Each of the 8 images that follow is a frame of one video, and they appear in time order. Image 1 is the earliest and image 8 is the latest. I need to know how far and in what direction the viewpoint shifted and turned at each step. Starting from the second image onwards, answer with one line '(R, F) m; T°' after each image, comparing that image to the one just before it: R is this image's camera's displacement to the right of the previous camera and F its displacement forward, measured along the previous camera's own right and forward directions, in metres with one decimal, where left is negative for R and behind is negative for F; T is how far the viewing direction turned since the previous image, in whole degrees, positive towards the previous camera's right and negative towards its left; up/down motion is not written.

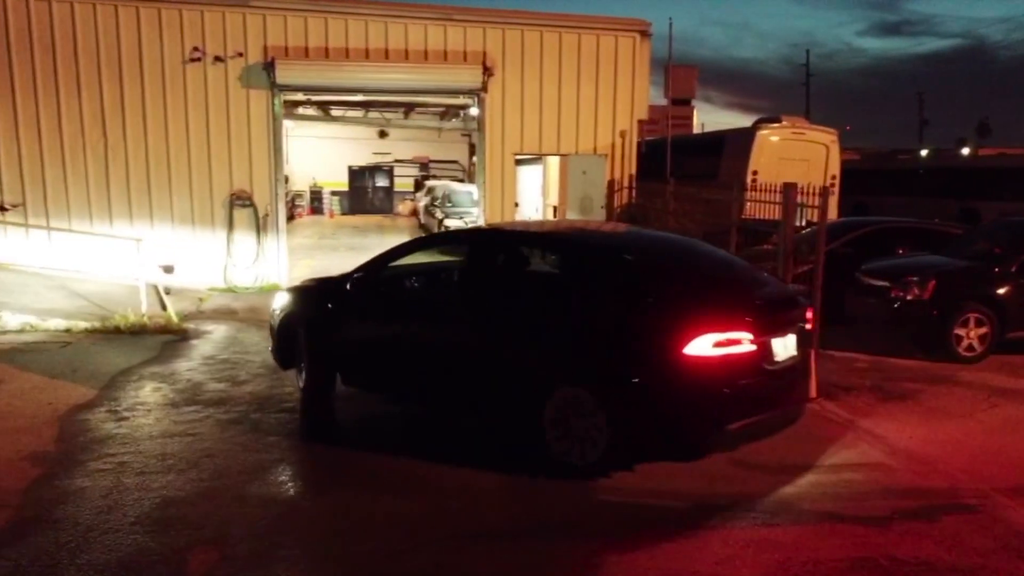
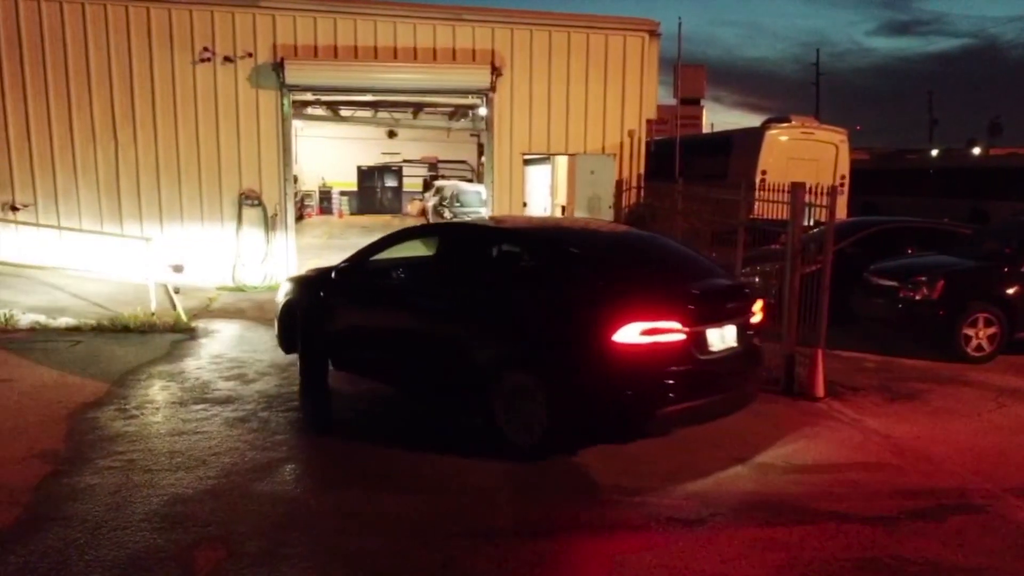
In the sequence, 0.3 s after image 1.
(0.0, 0.0) m; -1°
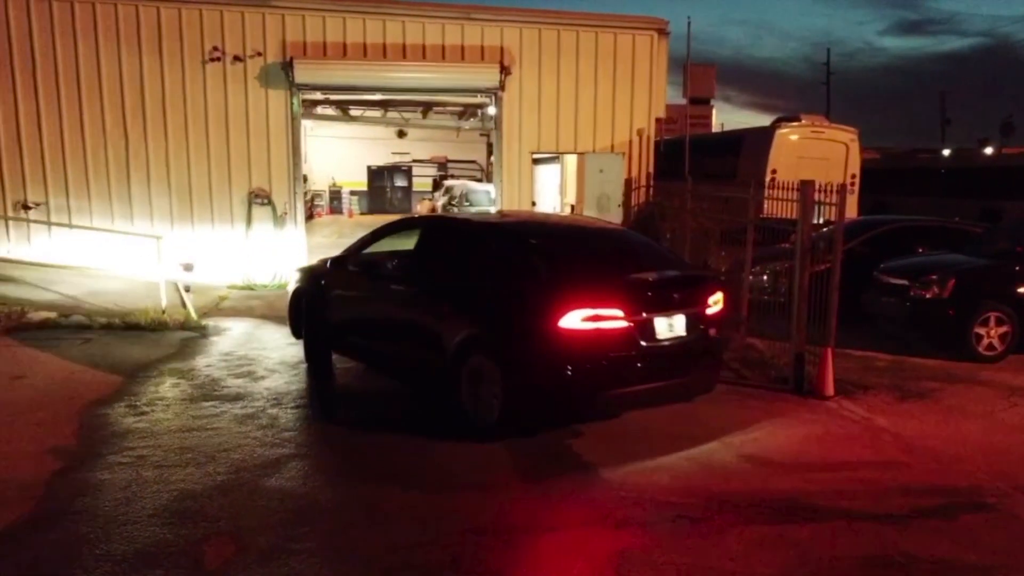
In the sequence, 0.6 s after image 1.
(0.0, 0.0) m; -1°
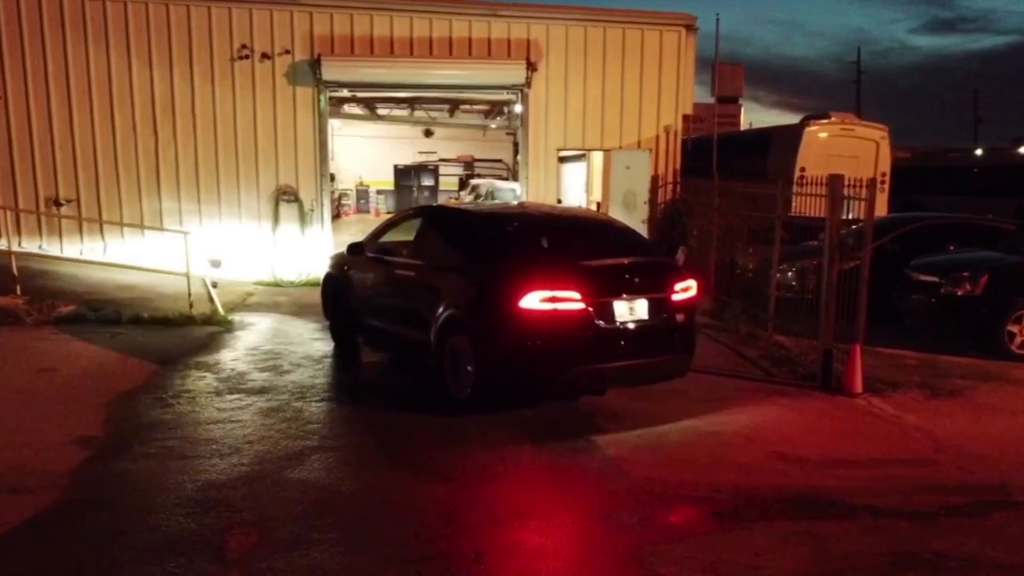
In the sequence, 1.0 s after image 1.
(0.0, 0.0) m; -2°
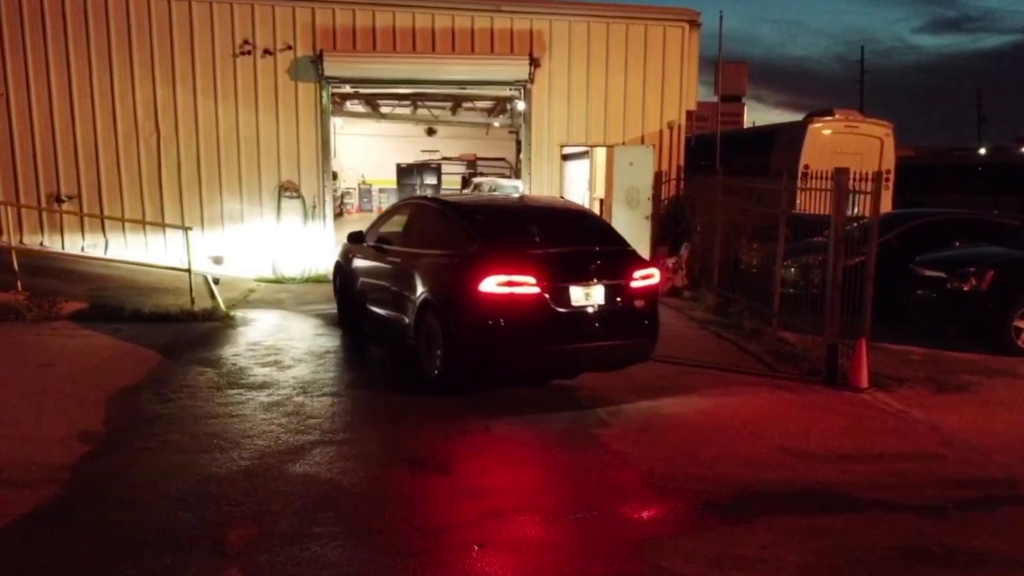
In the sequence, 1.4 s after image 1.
(0.0, +0.1) m; 0°
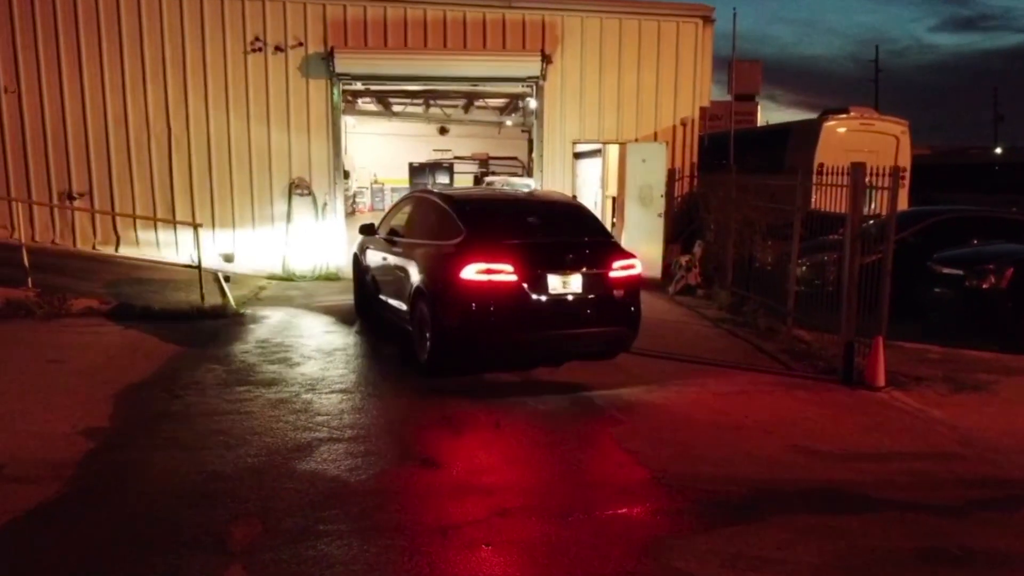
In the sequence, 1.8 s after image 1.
(0.0, +0.1) m; -1°
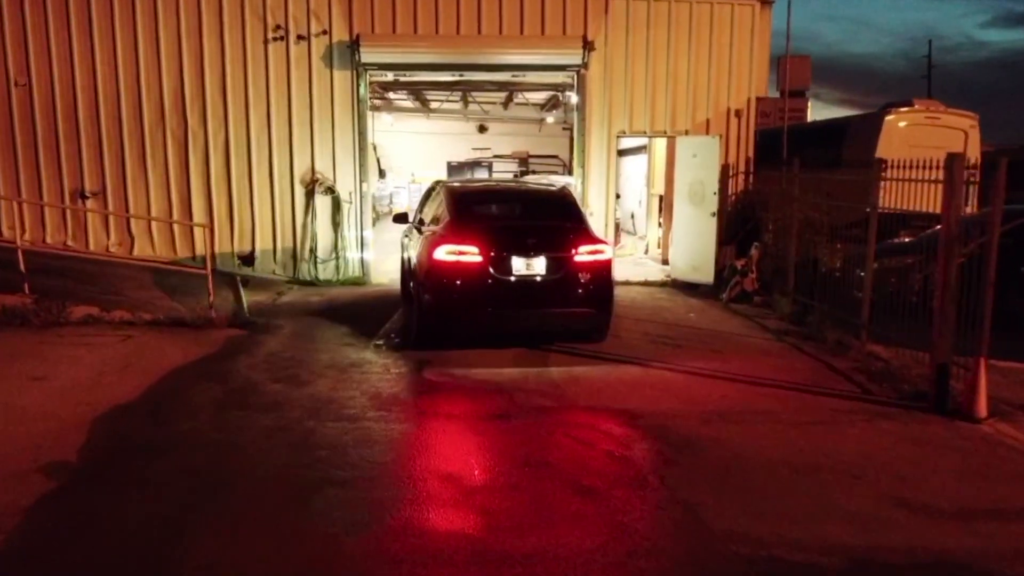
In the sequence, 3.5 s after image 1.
(0.0, +1.0) m; -3°
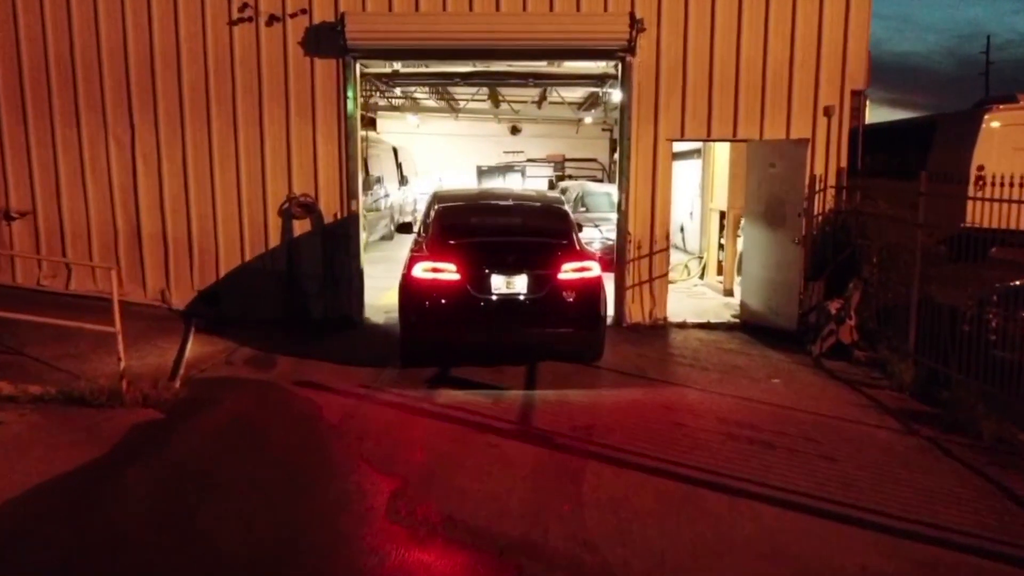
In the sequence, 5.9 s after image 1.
(+0.1, +2.7) m; -2°
